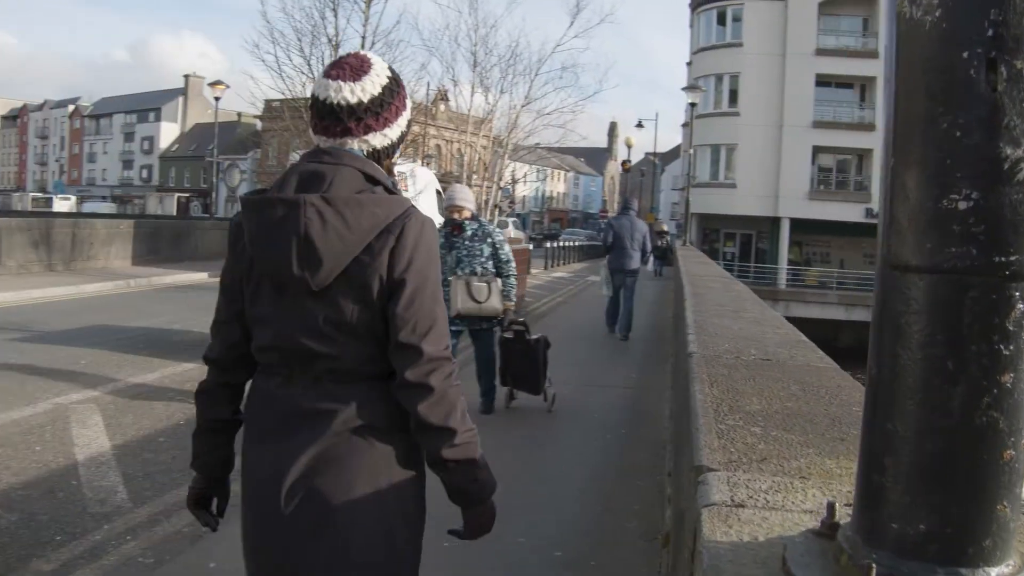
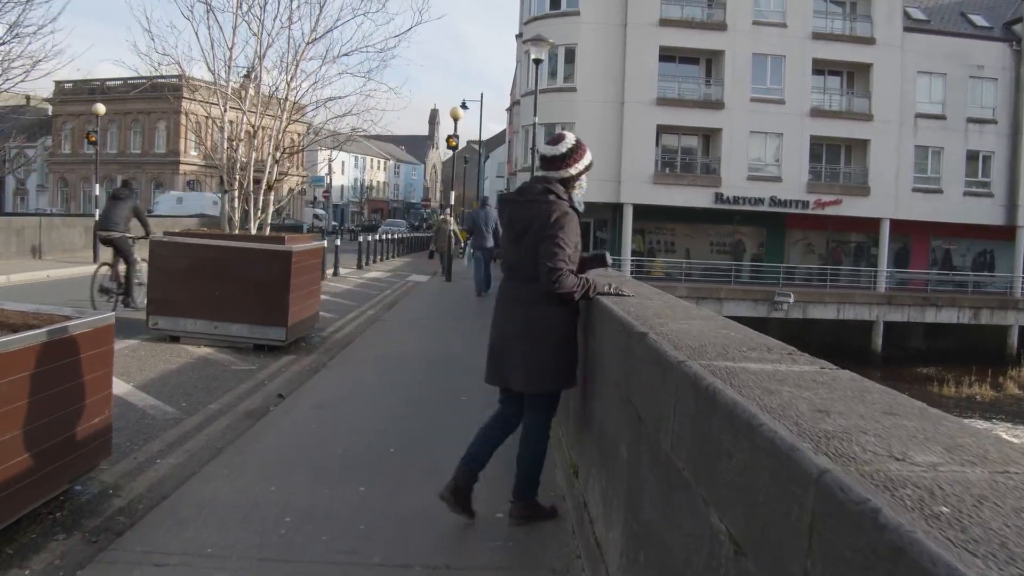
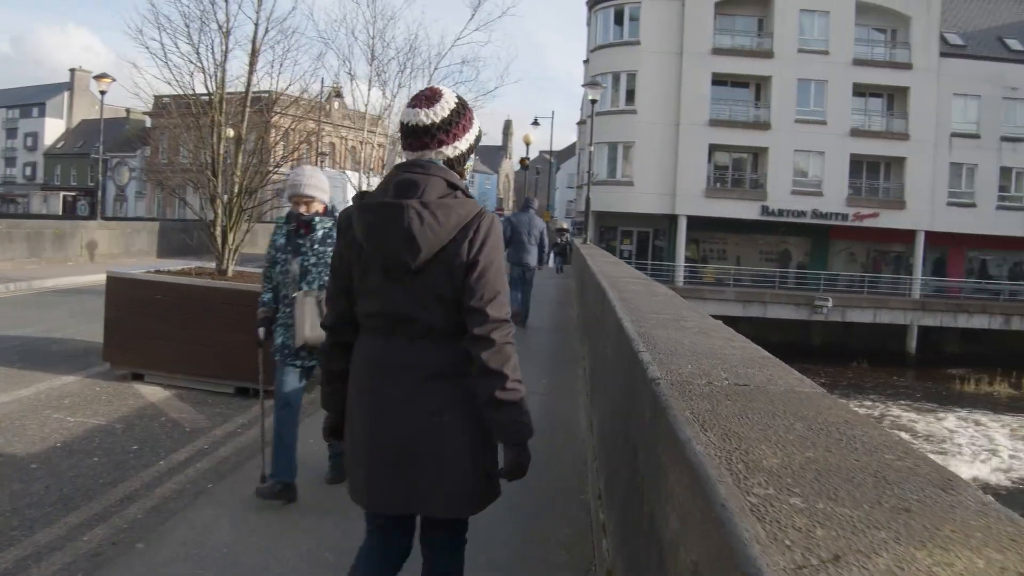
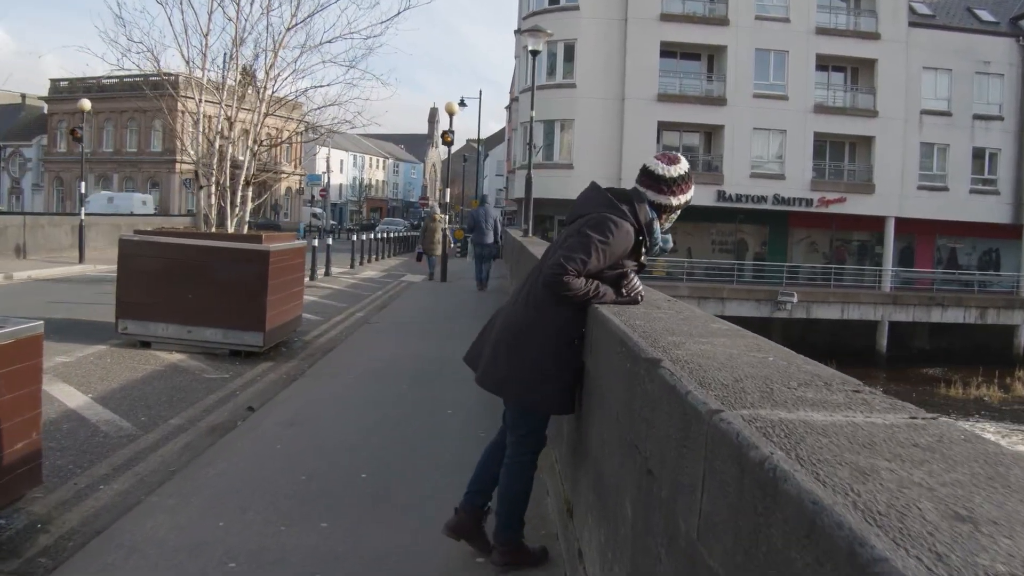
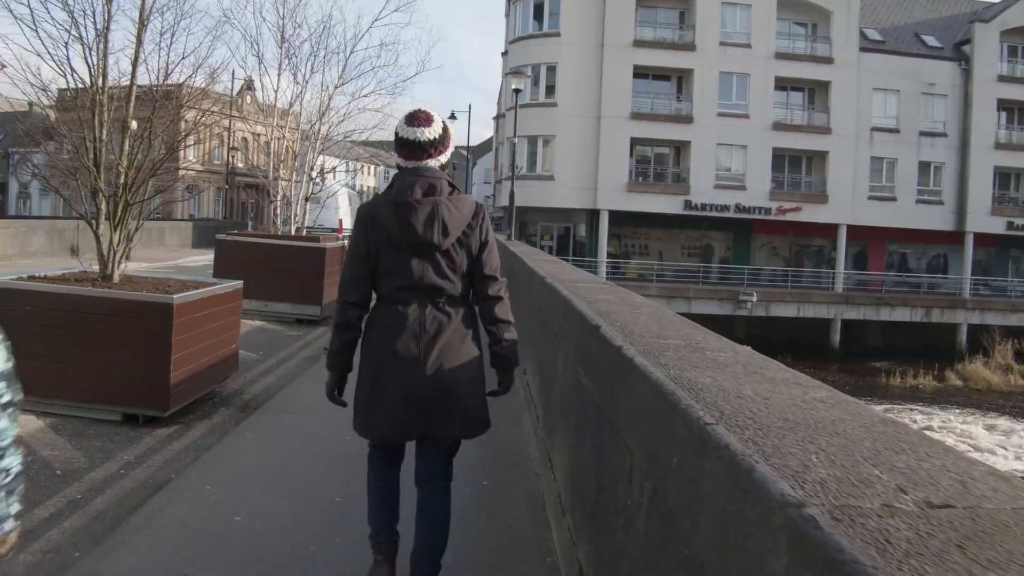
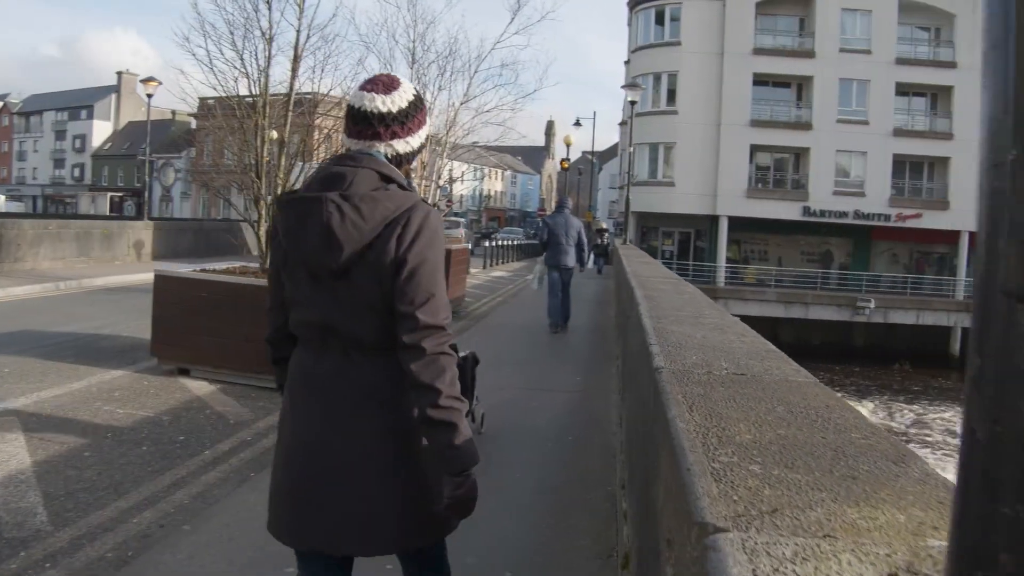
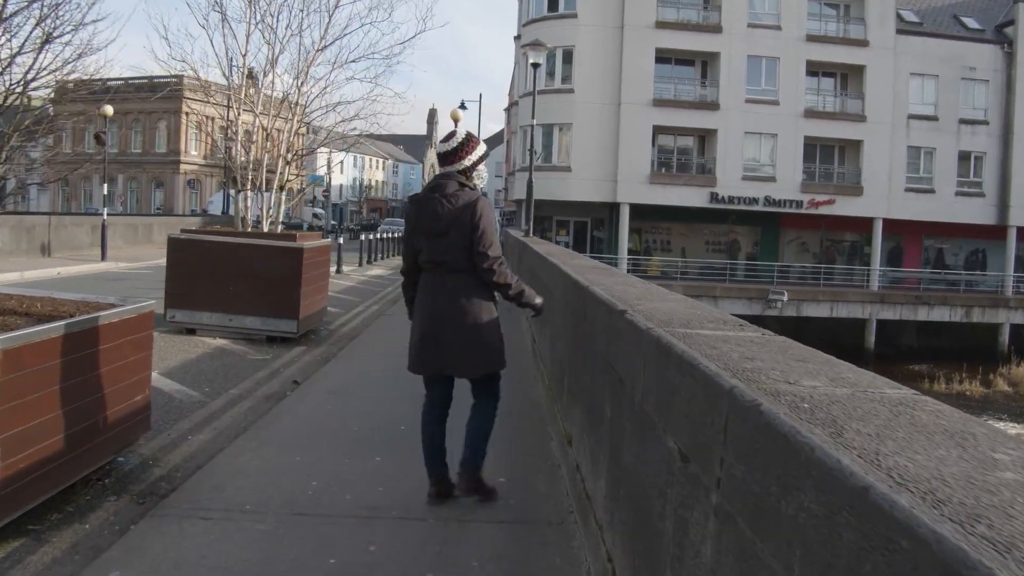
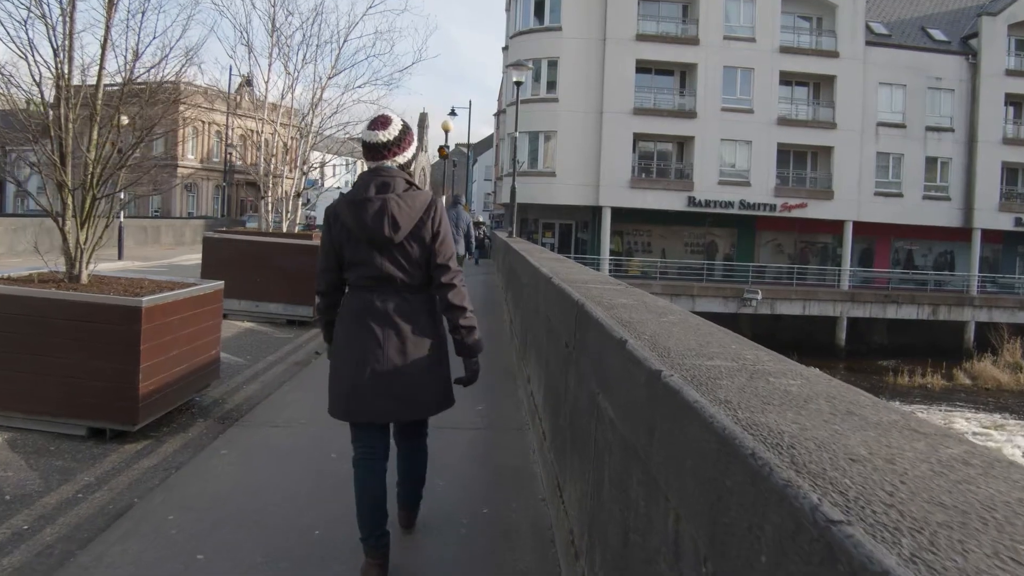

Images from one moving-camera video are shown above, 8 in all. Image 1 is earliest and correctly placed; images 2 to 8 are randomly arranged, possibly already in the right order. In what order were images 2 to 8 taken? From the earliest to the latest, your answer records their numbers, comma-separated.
6, 3, 5, 8, 7, 2, 4
